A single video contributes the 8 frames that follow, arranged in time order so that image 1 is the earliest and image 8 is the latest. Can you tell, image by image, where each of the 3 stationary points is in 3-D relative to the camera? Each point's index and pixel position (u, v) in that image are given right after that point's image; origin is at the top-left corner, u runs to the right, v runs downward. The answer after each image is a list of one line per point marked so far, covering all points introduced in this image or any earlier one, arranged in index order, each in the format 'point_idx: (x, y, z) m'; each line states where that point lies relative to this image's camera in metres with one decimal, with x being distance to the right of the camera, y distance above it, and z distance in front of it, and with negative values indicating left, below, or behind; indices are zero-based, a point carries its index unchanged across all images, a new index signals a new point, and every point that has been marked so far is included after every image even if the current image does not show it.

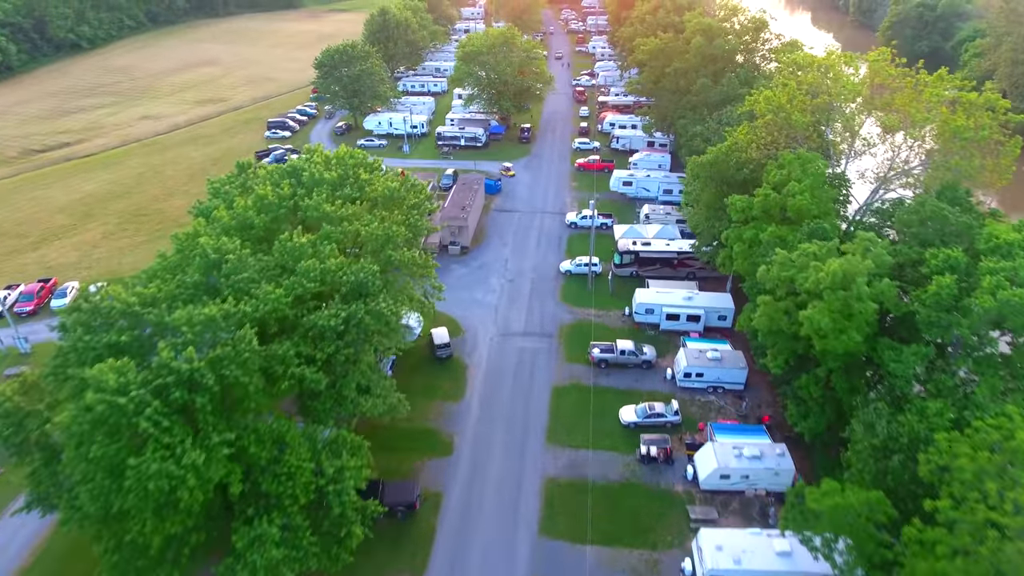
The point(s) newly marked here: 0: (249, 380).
0: (-8.3, -2.9, +19.4) m
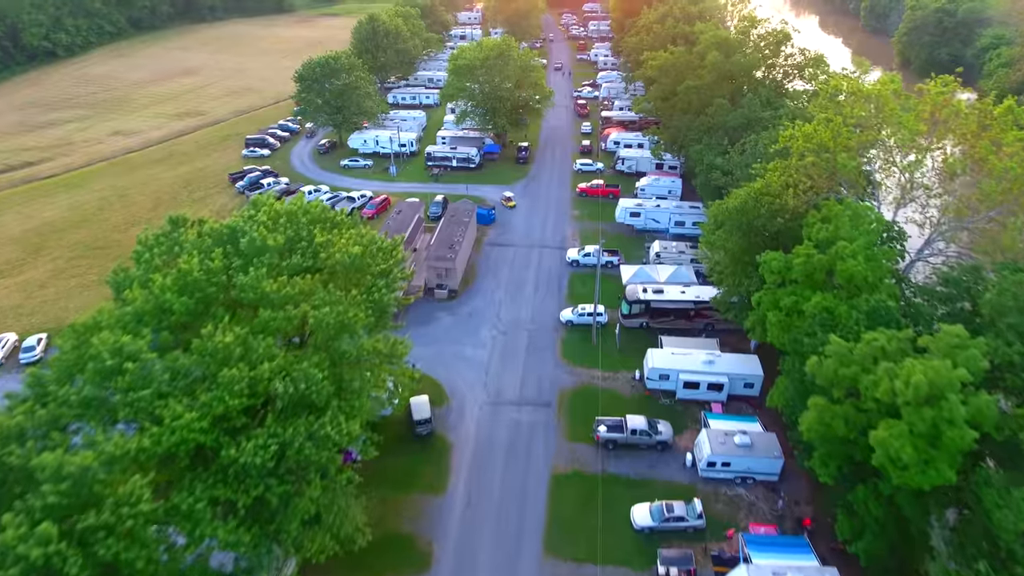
0: (-8.7, -6.2, +14.2) m
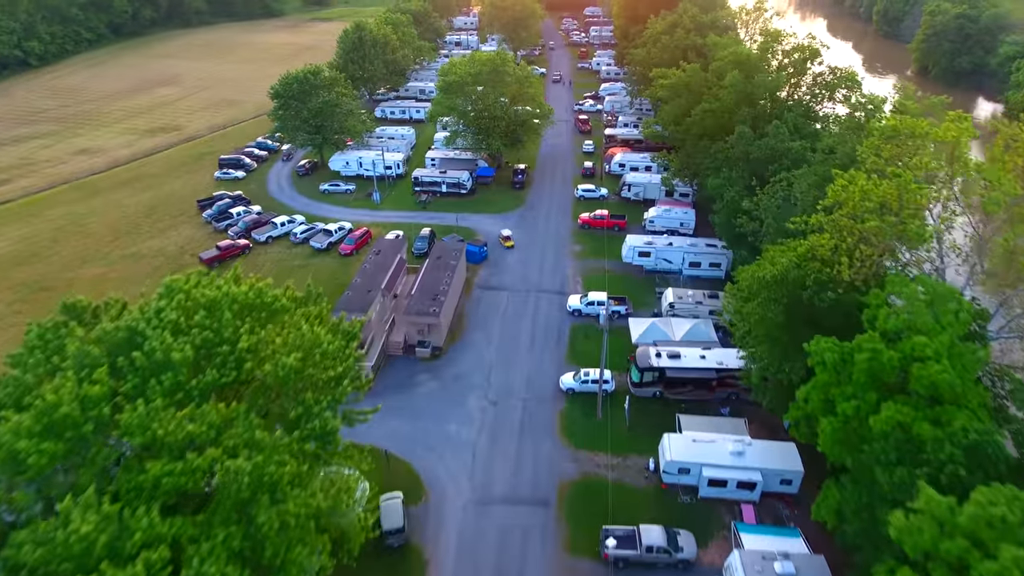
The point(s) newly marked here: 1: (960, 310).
0: (-9.2, -9.6, +8.9) m
1: (+14.2, -0.6, +19.6) m
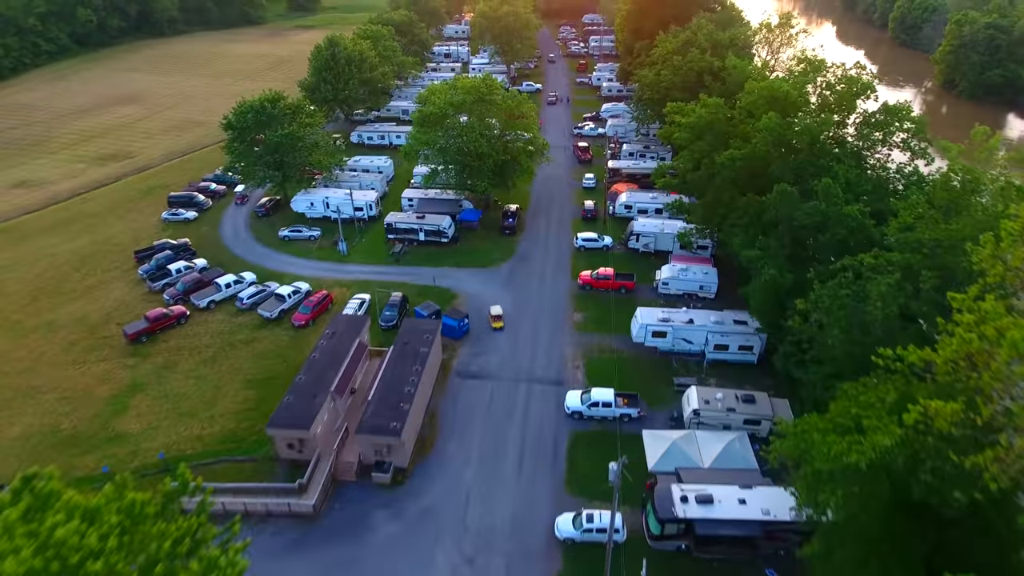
0: (-9.9, -14.5, +1.3) m
1: (+13.5, -5.5, +11.9) m
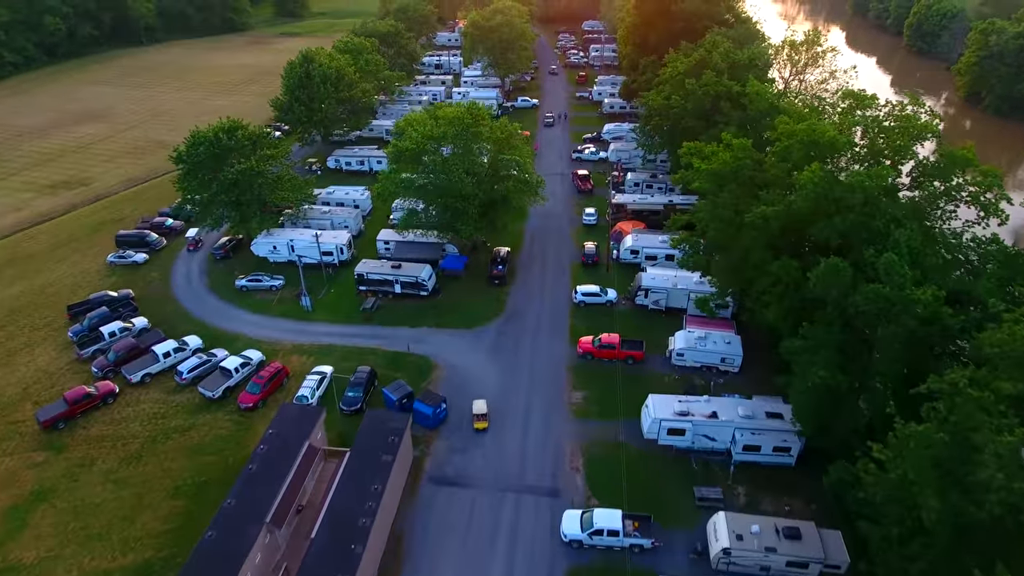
0: (-10.6, -18.6, -4.9) m
1: (+12.8, -9.5, +5.8) m
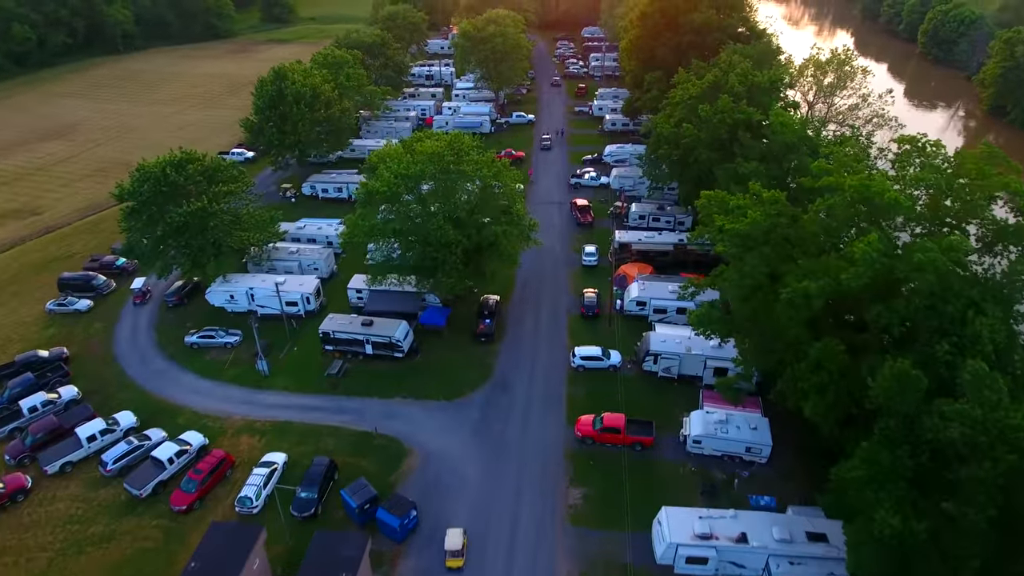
0: (-11.2, -22.1, -10.3) m
1: (+12.1, -13.0, +0.4) m
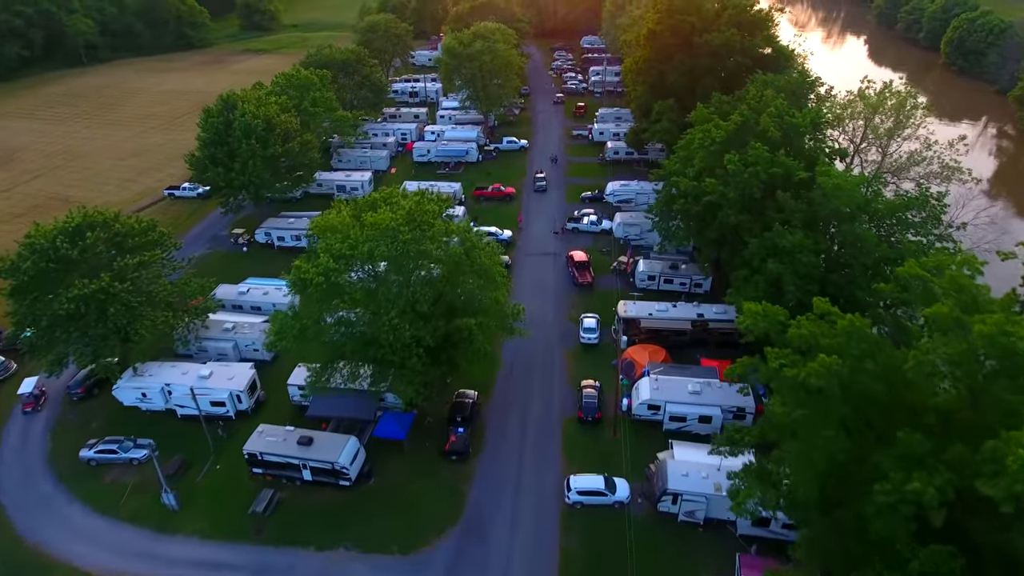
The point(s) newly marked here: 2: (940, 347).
0: (-12.2, -27.1, -18.1) m
1: (+11.1, -18.0, -7.4) m
2: (+11.8, -1.4, +17.2) m
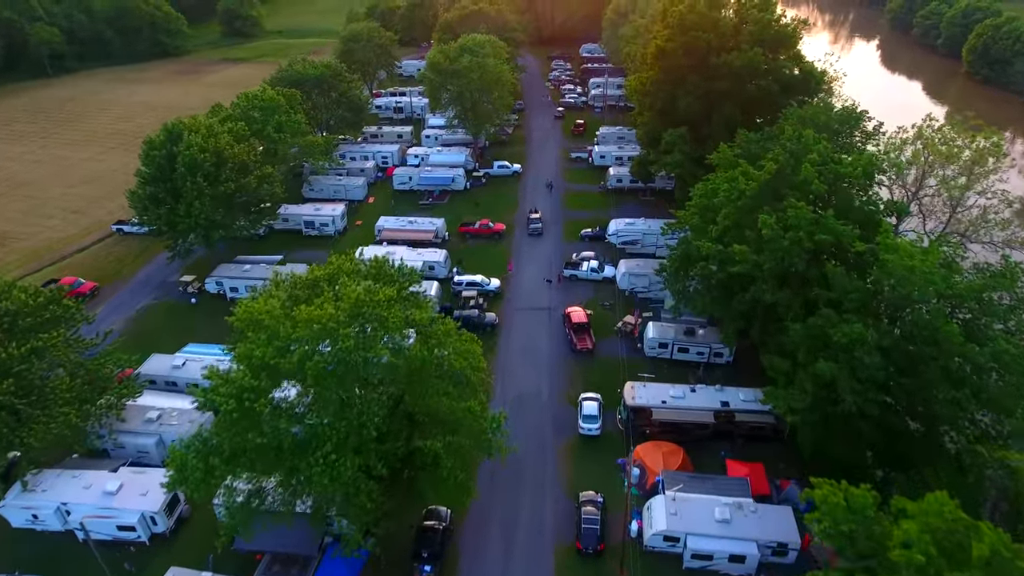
0: (-13.0, -31.1, -24.4) m
1: (+10.3, -22.0, -13.8) m
2: (+11.1, -5.4, +10.8) m
